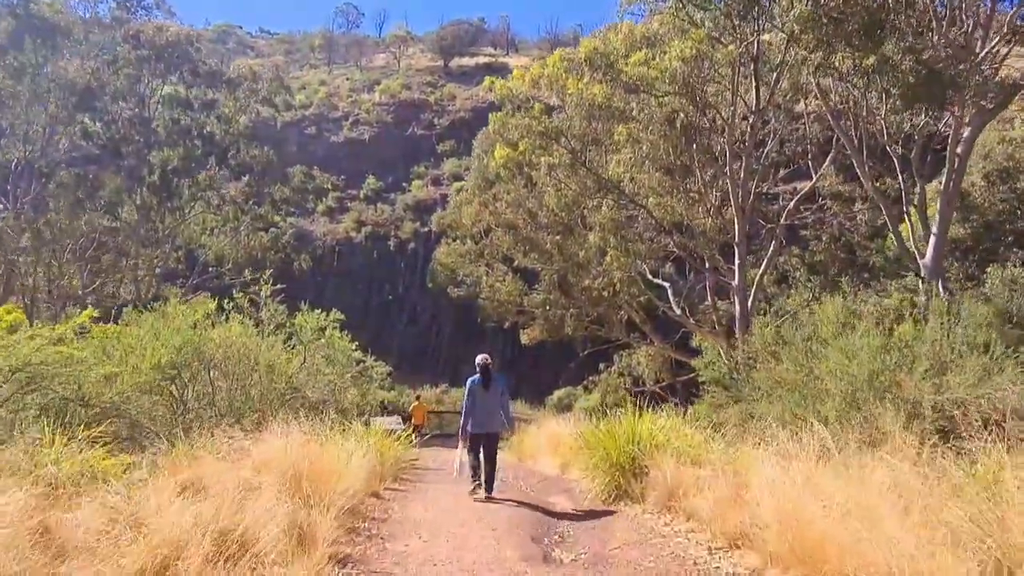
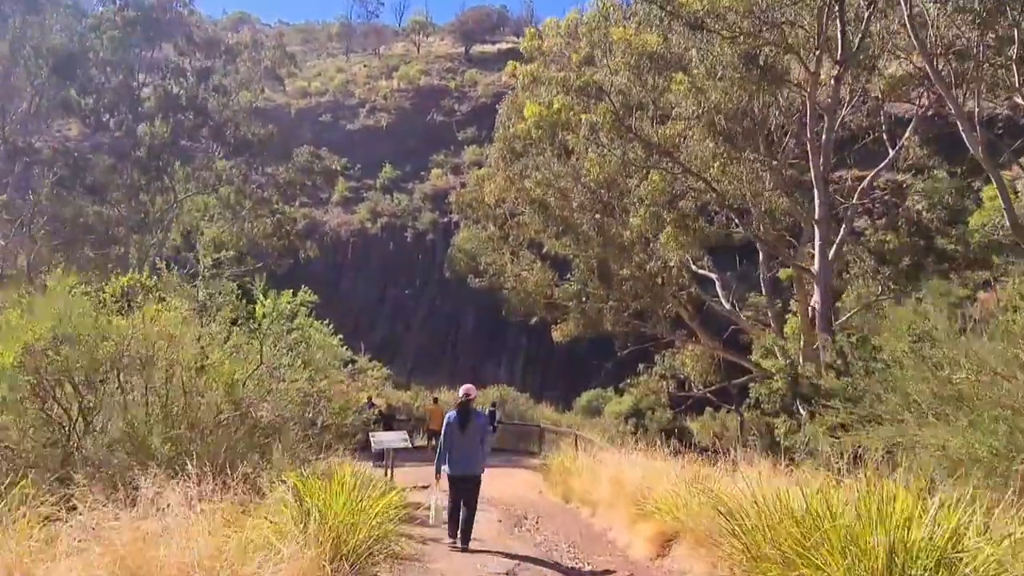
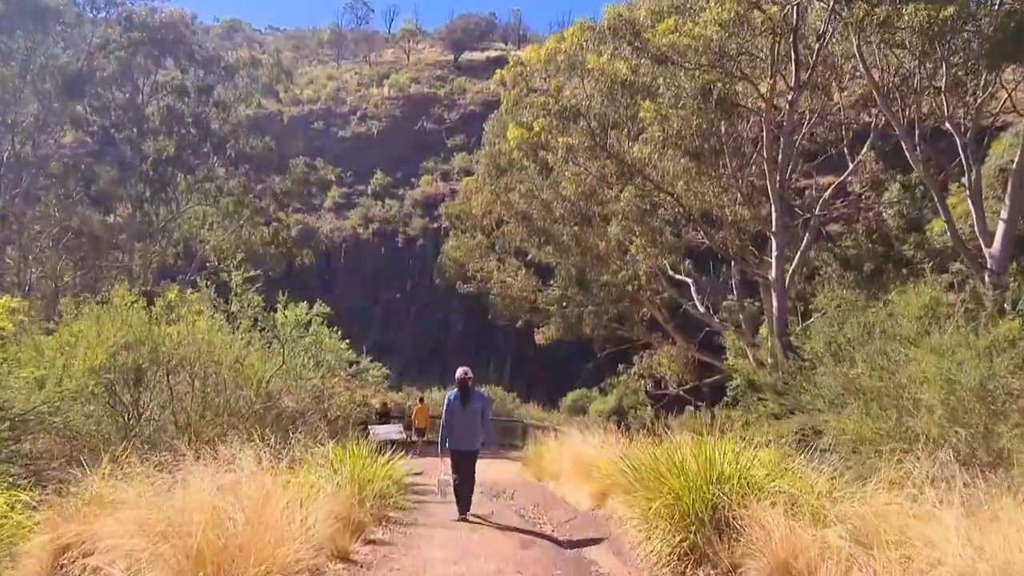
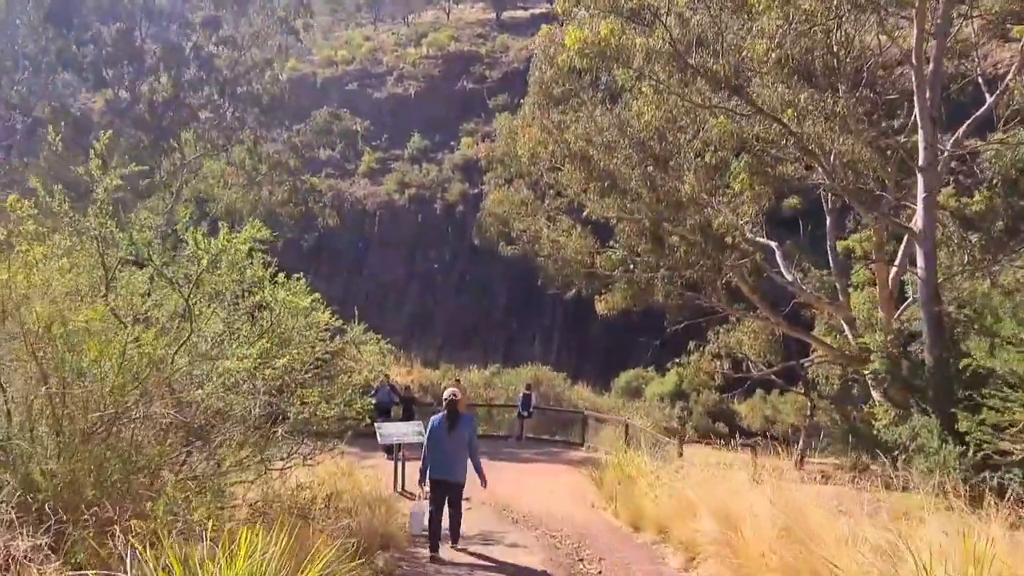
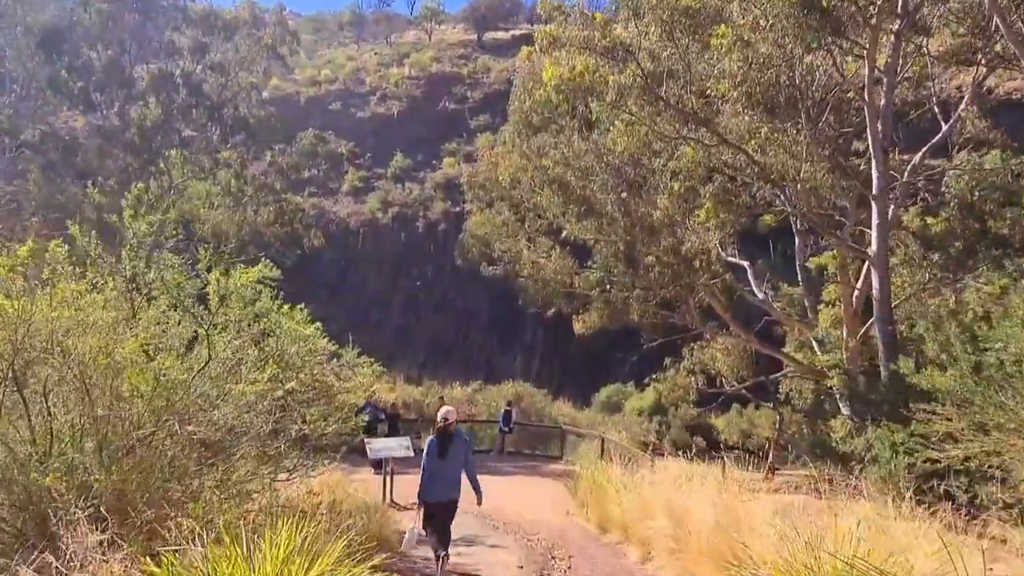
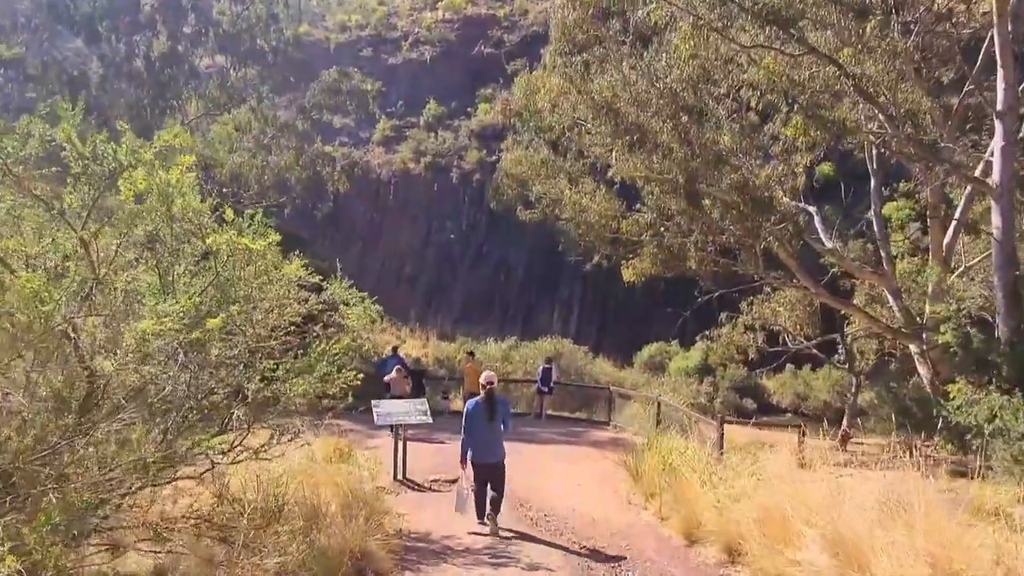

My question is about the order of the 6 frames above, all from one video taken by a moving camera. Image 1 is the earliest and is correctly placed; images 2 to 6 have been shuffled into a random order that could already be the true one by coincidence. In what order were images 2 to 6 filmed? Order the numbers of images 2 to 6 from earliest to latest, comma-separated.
3, 2, 5, 4, 6
